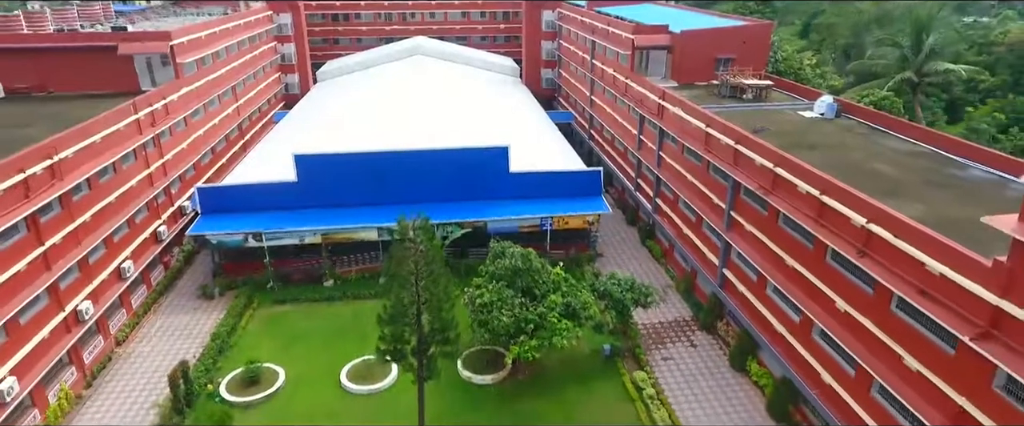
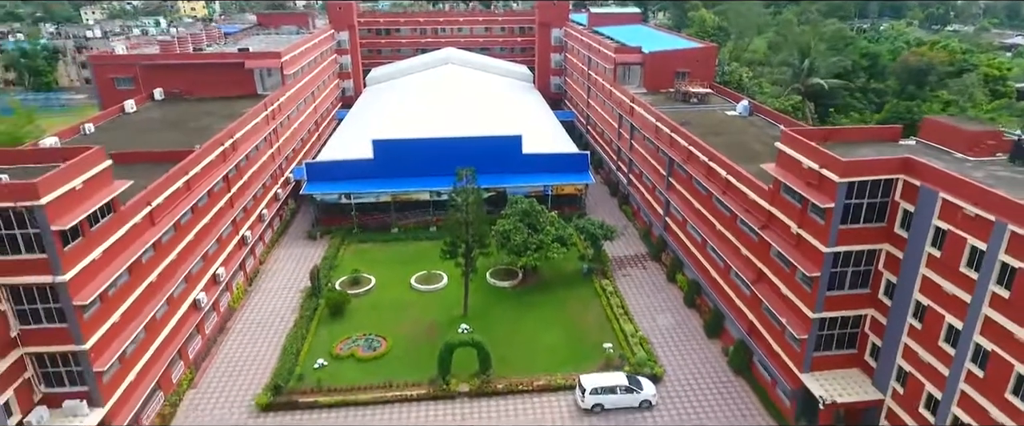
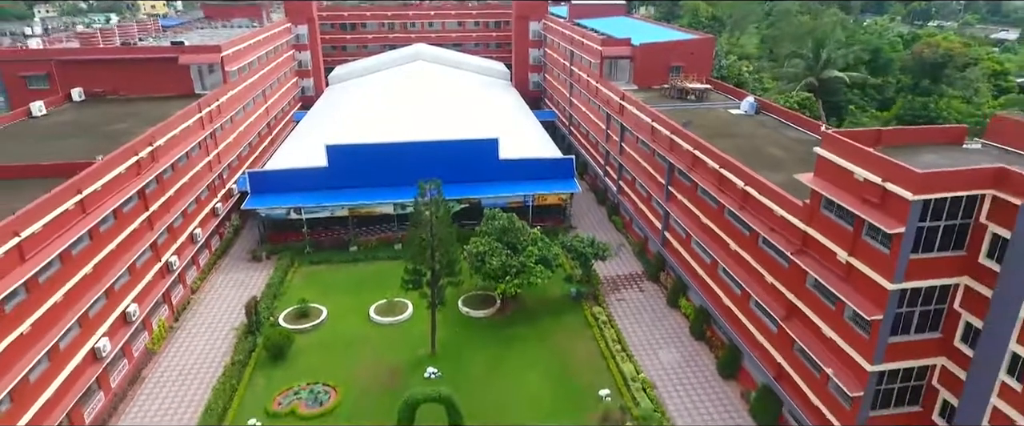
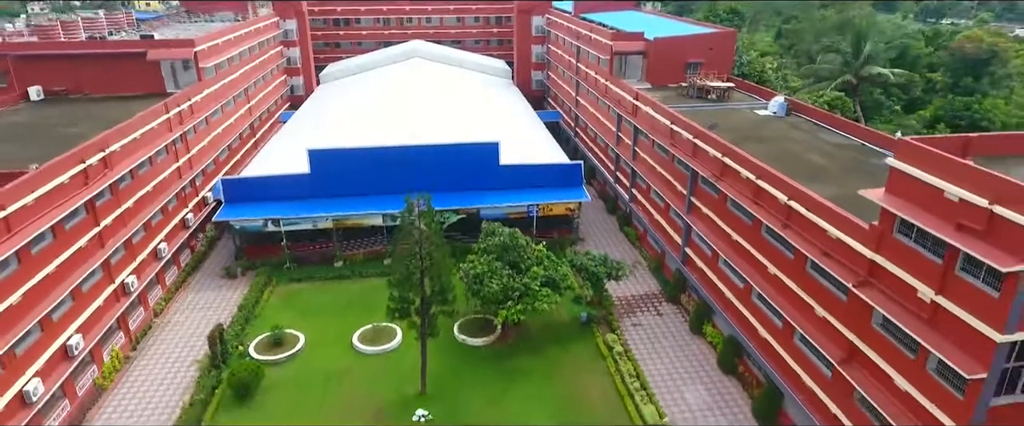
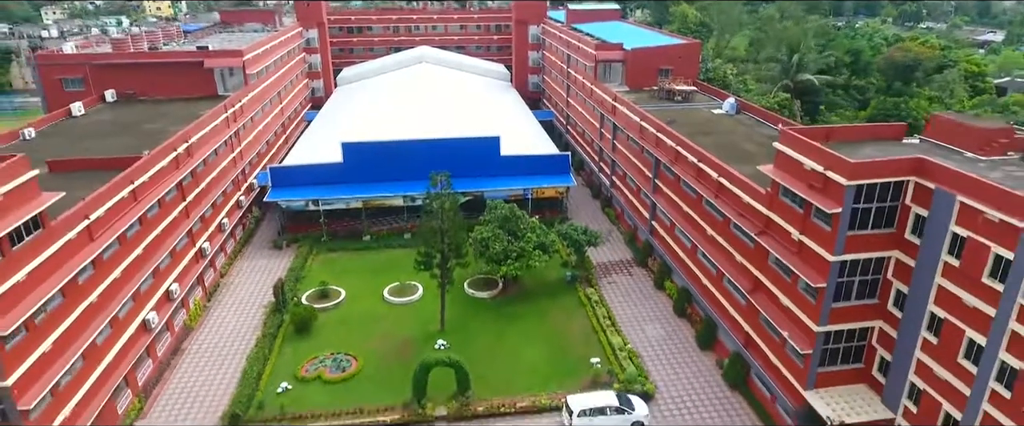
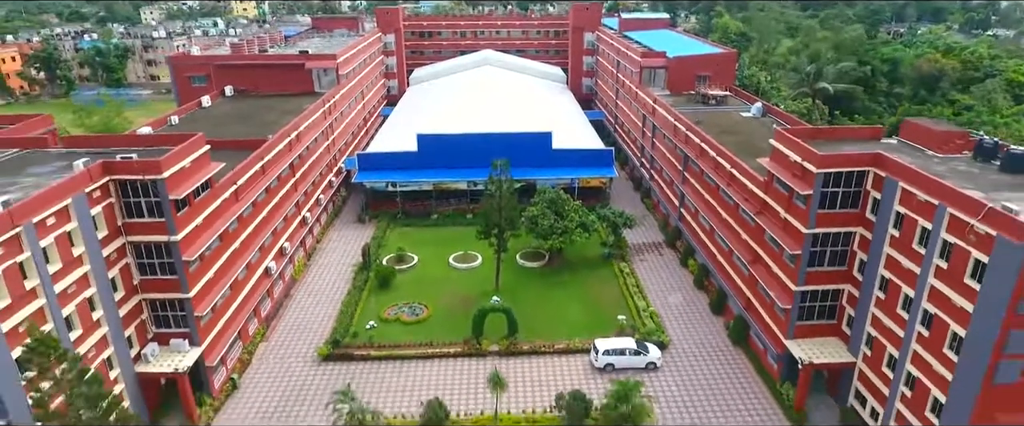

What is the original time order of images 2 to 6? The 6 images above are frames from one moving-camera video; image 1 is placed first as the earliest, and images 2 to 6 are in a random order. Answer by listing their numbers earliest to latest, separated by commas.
4, 3, 5, 2, 6
